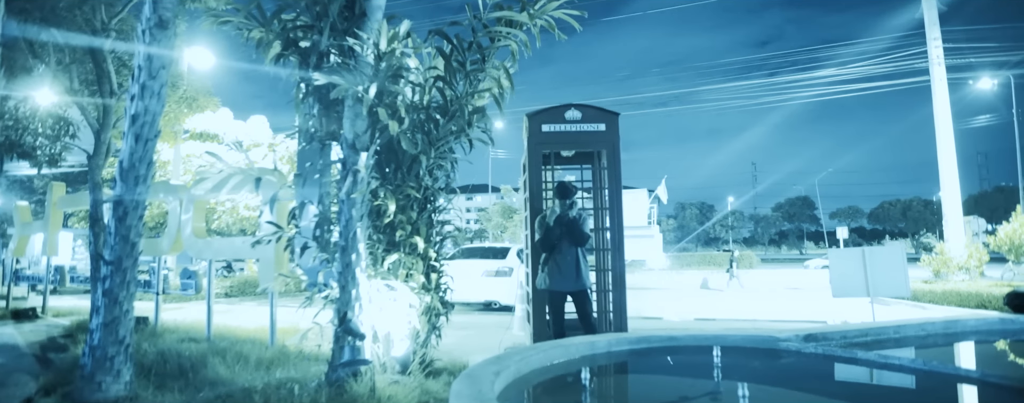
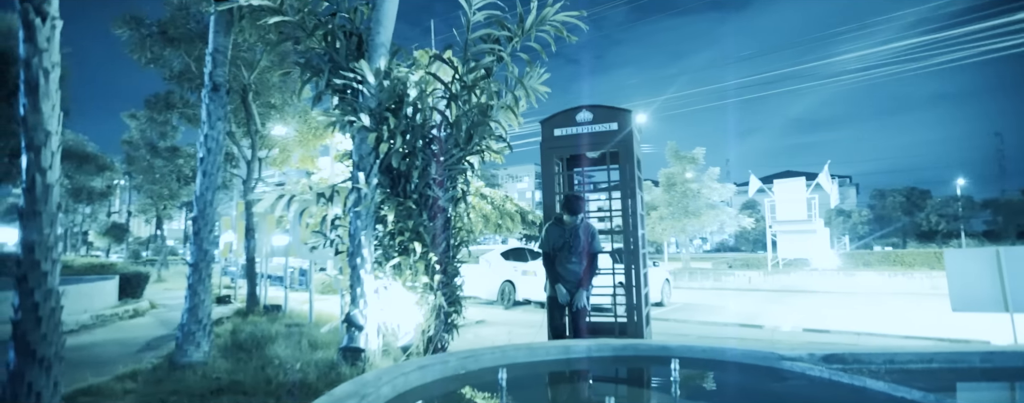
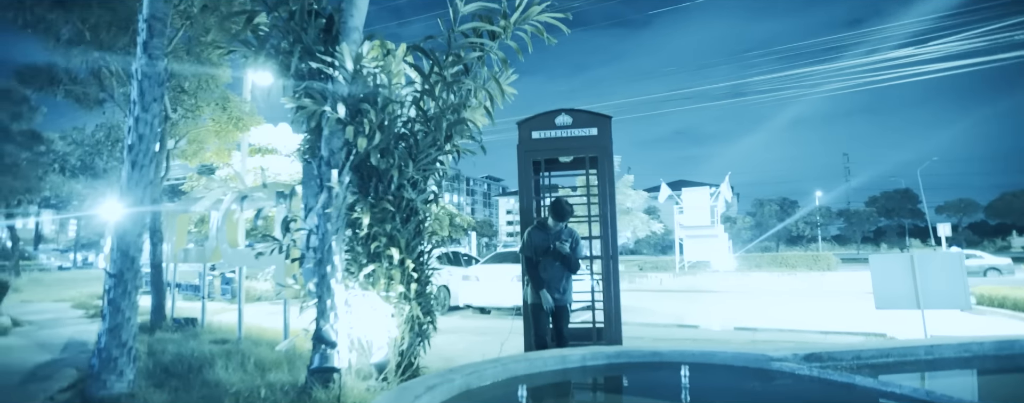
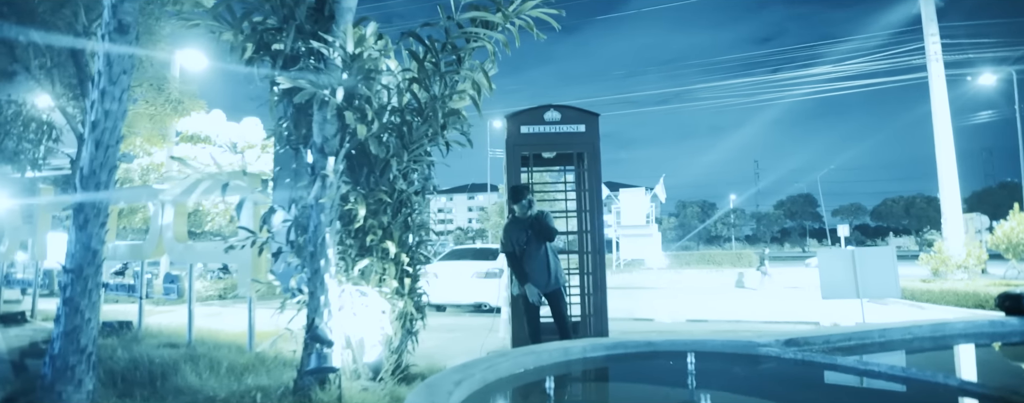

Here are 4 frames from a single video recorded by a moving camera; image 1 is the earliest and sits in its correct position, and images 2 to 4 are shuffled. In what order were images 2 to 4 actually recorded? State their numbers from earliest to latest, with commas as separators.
4, 3, 2
